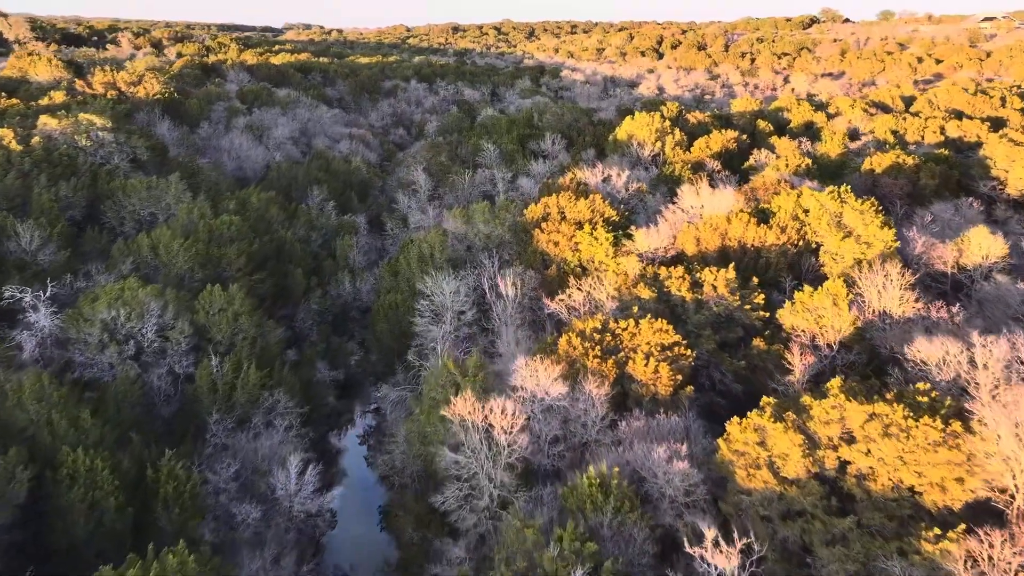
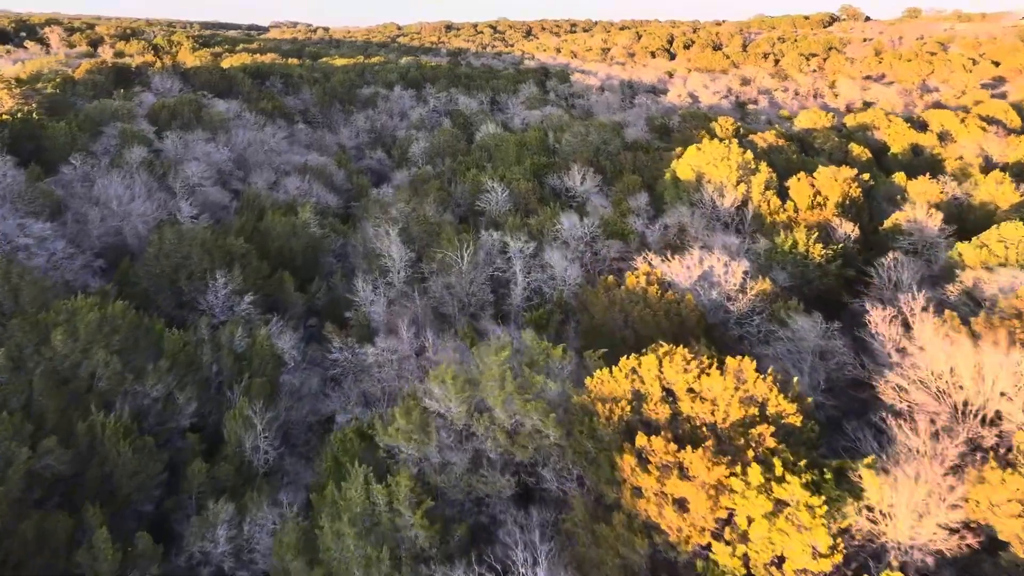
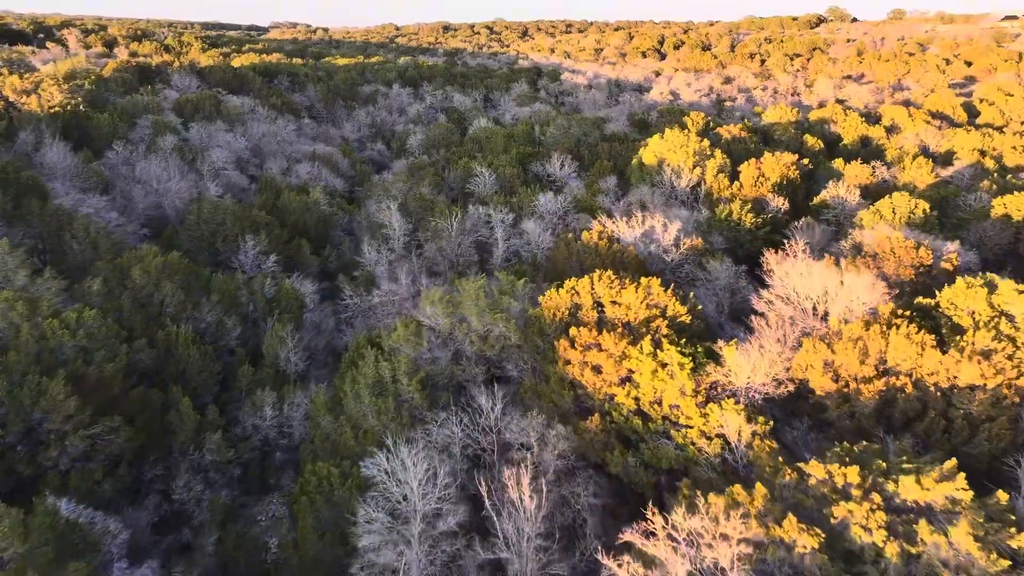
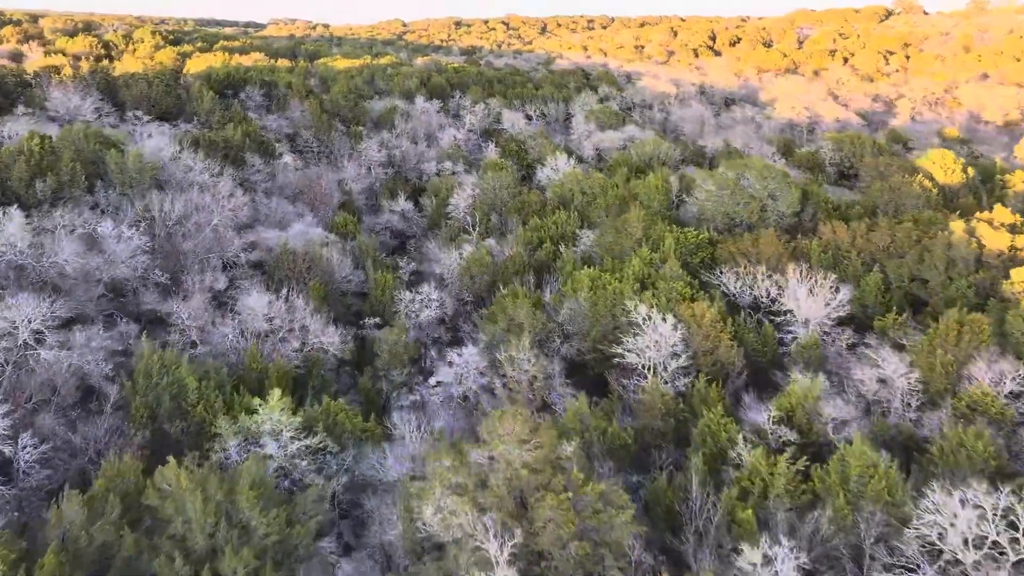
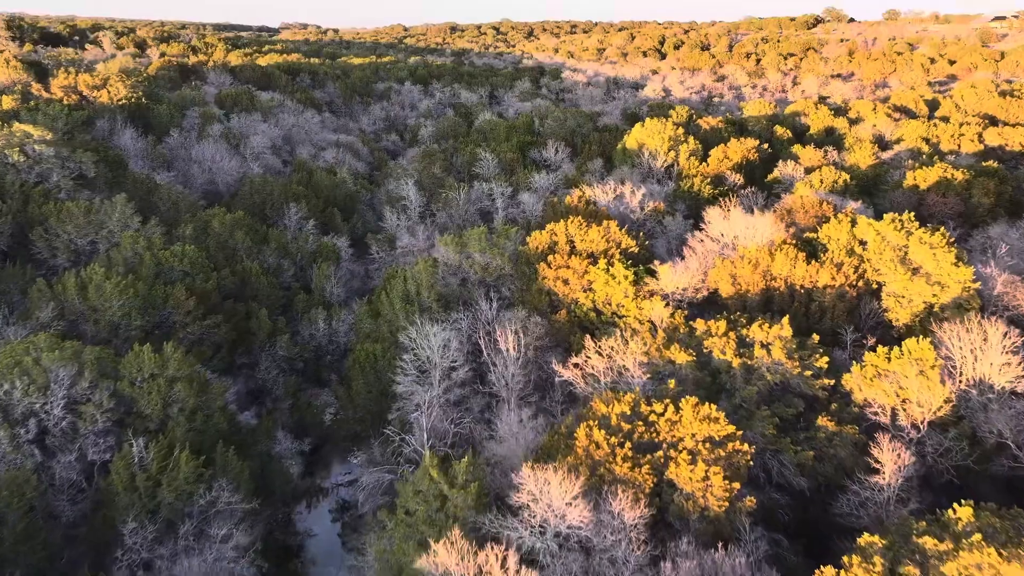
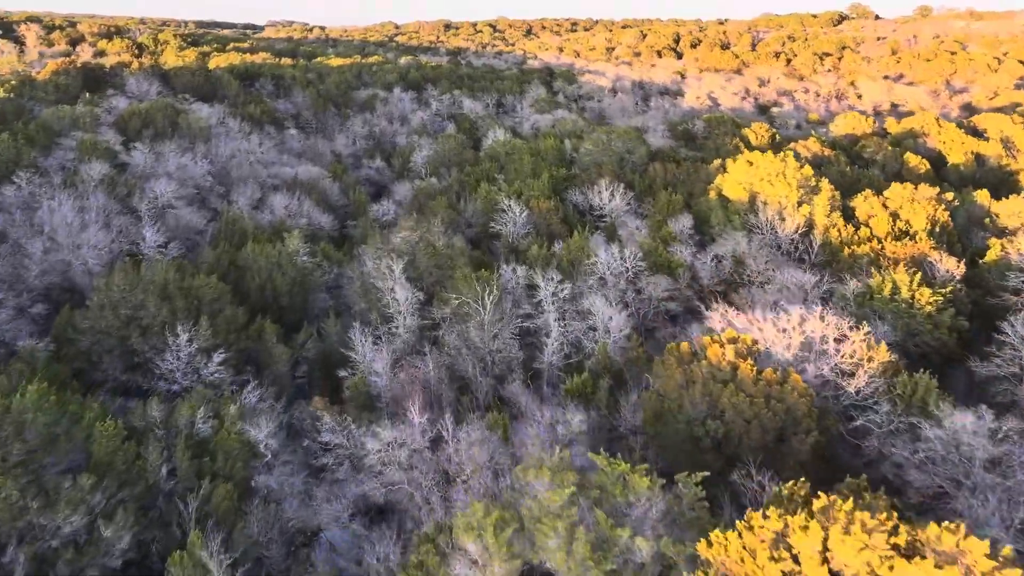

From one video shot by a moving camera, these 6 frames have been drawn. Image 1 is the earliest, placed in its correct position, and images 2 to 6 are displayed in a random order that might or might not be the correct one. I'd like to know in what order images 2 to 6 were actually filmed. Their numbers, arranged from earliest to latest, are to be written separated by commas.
5, 3, 2, 6, 4
